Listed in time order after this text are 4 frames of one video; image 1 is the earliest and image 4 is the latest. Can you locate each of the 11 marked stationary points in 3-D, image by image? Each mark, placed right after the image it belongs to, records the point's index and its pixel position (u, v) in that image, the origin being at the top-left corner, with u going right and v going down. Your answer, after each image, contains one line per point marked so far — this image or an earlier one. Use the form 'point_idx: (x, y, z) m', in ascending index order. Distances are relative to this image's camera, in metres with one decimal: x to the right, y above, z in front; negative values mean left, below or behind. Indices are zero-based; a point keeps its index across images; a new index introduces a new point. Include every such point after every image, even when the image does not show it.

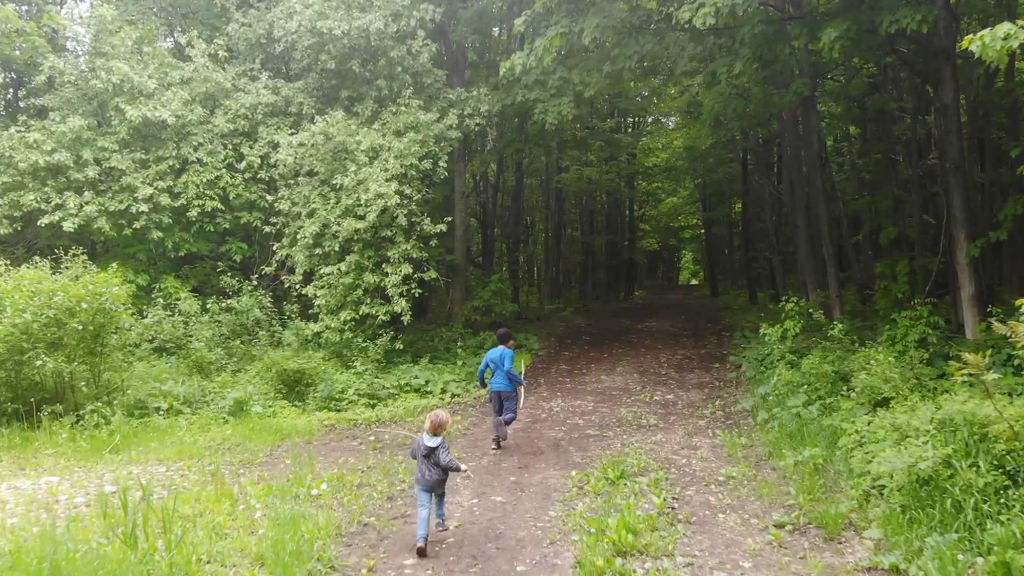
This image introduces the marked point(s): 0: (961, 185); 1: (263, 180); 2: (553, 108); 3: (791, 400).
0: (+5.9, +1.4, +11.8) m
1: (-3.7, +1.6, +13.4) m
2: (+0.7, +2.8, +14.1) m
3: (+2.6, -1.1, +8.5) m
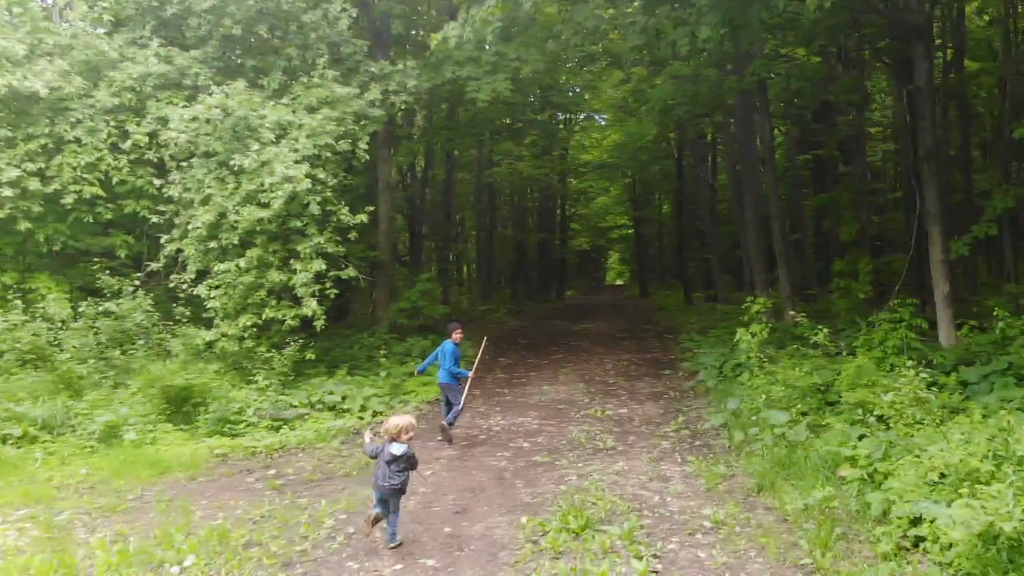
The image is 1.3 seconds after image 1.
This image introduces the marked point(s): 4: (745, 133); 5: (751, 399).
0: (+5.1, +1.4, +10.8) m
1: (-4.6, +1.6, +11.6) m
2: (-0.3, +2.8, +12.7) m
3: (+2.1, -1.0, +7.3) m
4: (+3.9, +2.6, +15.4) m
5: (+2.2, -1.0, +8.3) m
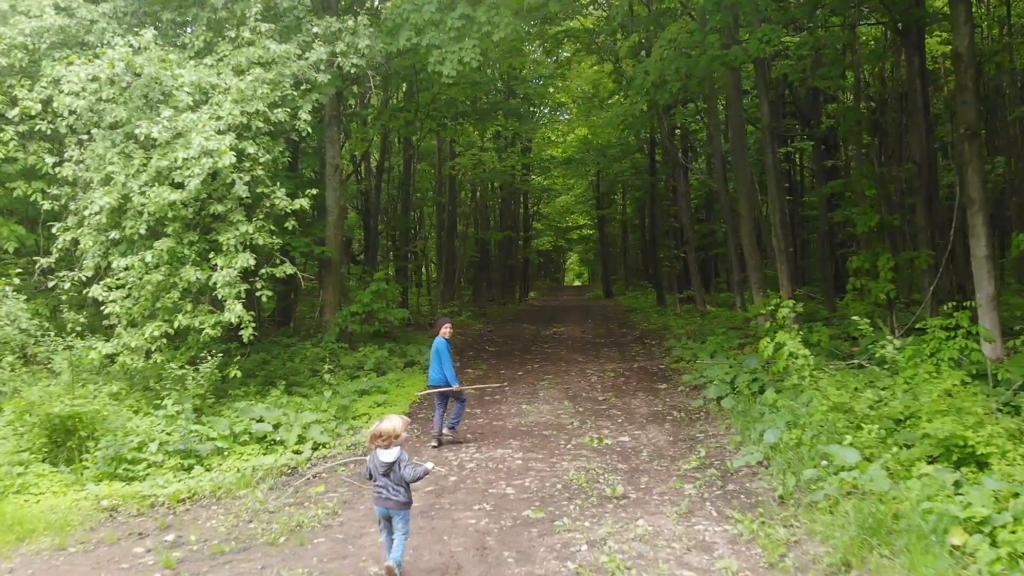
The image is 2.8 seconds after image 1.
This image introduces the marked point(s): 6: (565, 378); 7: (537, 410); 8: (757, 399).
0: (+4.8, +1.4, +9.3) m
1: (-4.9, +1.6, +9.6) m
2: (-0.7, +2.8, +10.9) m
3: (+2.0, -1.0, +5.6) m
4: (+3.4, +2.6, +13.8) m
5: (+2.0, -1.0, +6.6) m
6: (+0.7, -1.1, +11.1) m
7: (+0.3, -1.2, +9.1) m
8: (+2.1, -1.0, +7.9) m
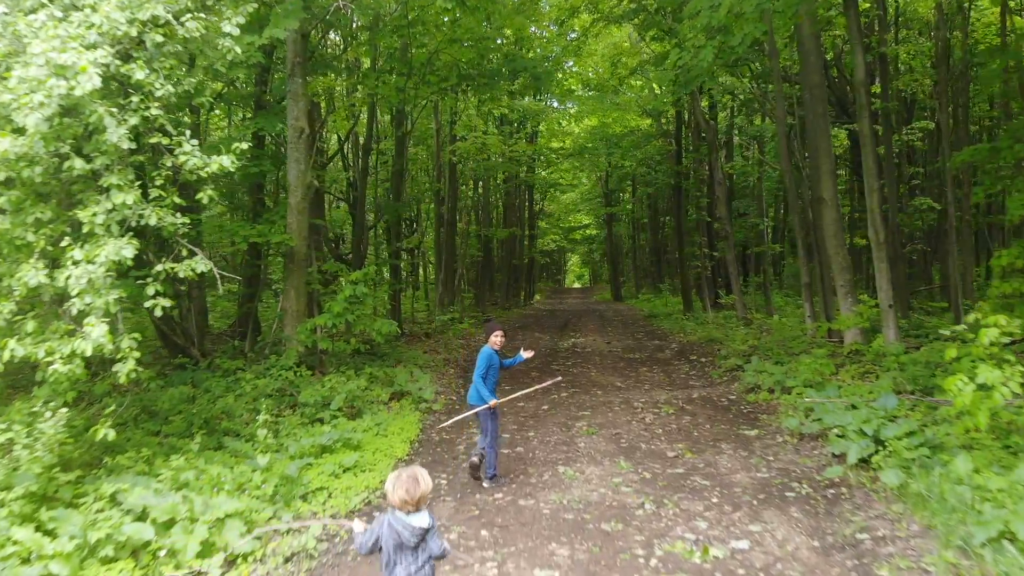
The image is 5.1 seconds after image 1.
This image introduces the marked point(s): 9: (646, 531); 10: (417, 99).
0: (+5.0, +1.3, +6.4) m
1: (-4.6, +1.5, +6.7) m
2: (-0.5, +2.7, +7.9) m
3: (+2.2, -1.1, +2.7) m
4: (+3.7, +2.6, +10.8) m
5: (+2.3, -1.1, +3.6) m
6: (+0.9, -1.2, +8.2) m
7: (+0.5, -1.3, +6.1) m
8: (+2.4, -1.0, +5.0) m
9: (+0.7, -1.3, +4.8) m
10: (-1.5, +3.0, +14.5) m
